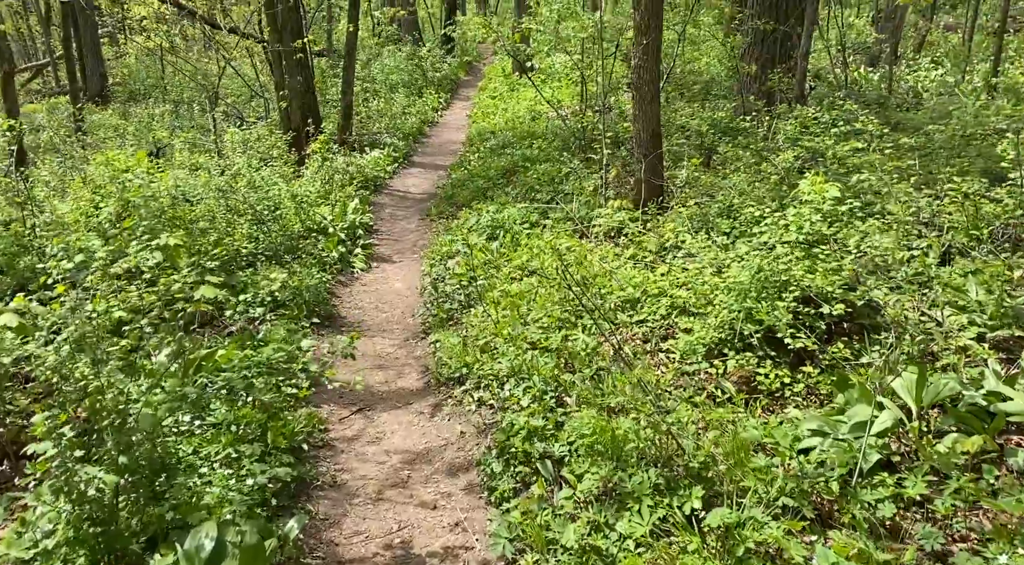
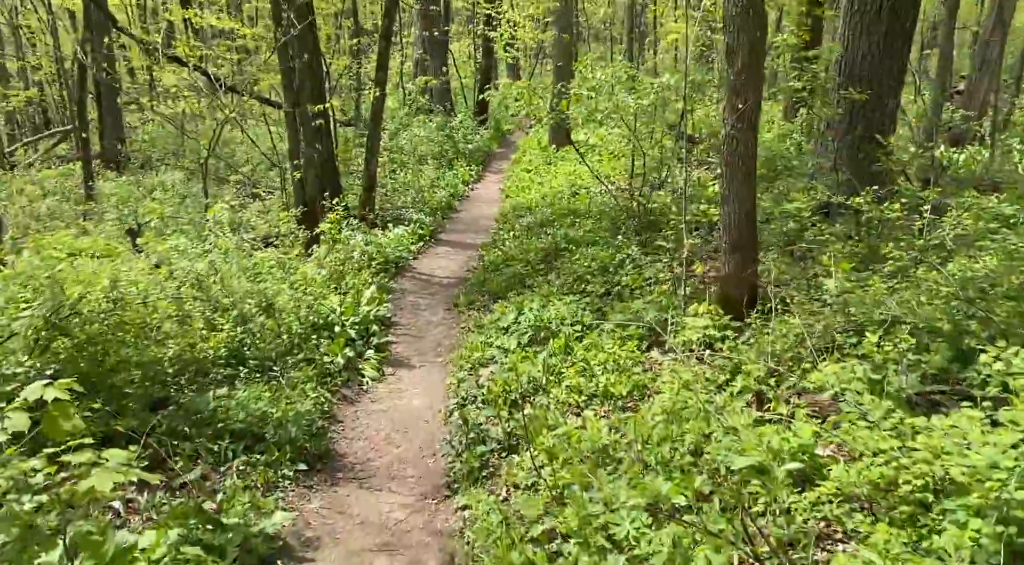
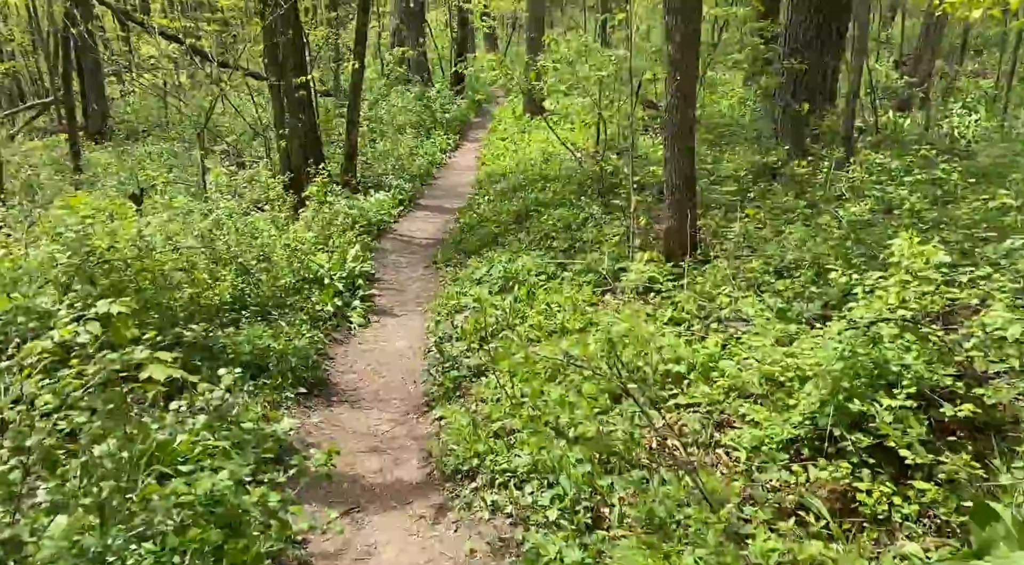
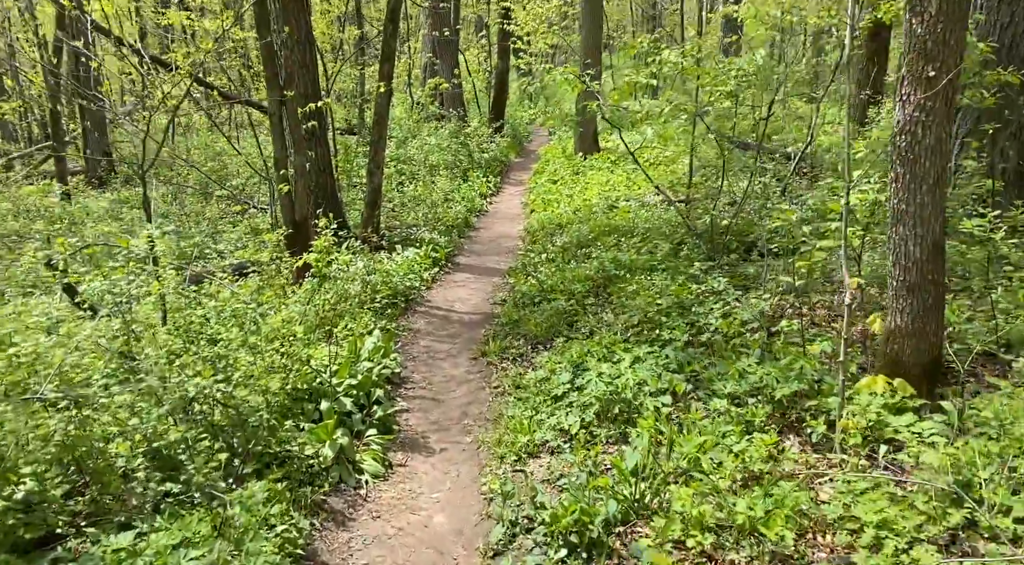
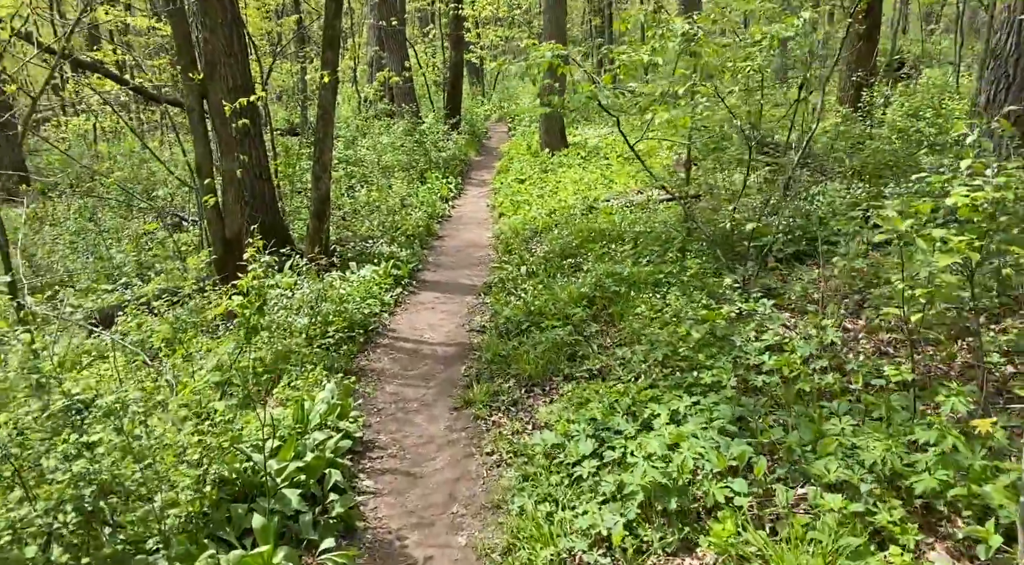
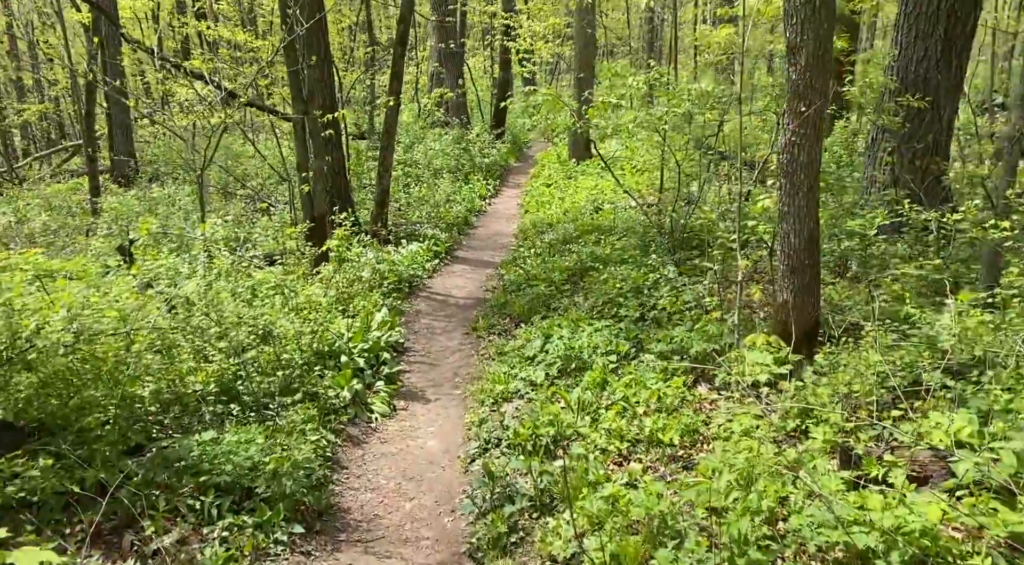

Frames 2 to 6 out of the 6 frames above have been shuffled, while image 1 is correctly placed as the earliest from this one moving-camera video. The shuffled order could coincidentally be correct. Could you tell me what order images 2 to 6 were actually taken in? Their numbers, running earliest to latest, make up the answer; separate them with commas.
3, 2, 6, 4, 5
